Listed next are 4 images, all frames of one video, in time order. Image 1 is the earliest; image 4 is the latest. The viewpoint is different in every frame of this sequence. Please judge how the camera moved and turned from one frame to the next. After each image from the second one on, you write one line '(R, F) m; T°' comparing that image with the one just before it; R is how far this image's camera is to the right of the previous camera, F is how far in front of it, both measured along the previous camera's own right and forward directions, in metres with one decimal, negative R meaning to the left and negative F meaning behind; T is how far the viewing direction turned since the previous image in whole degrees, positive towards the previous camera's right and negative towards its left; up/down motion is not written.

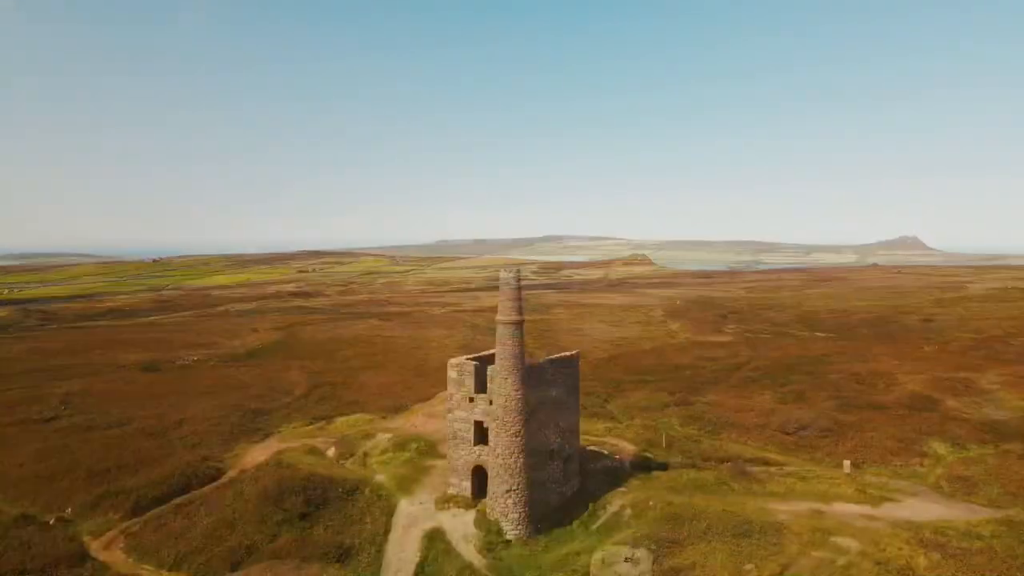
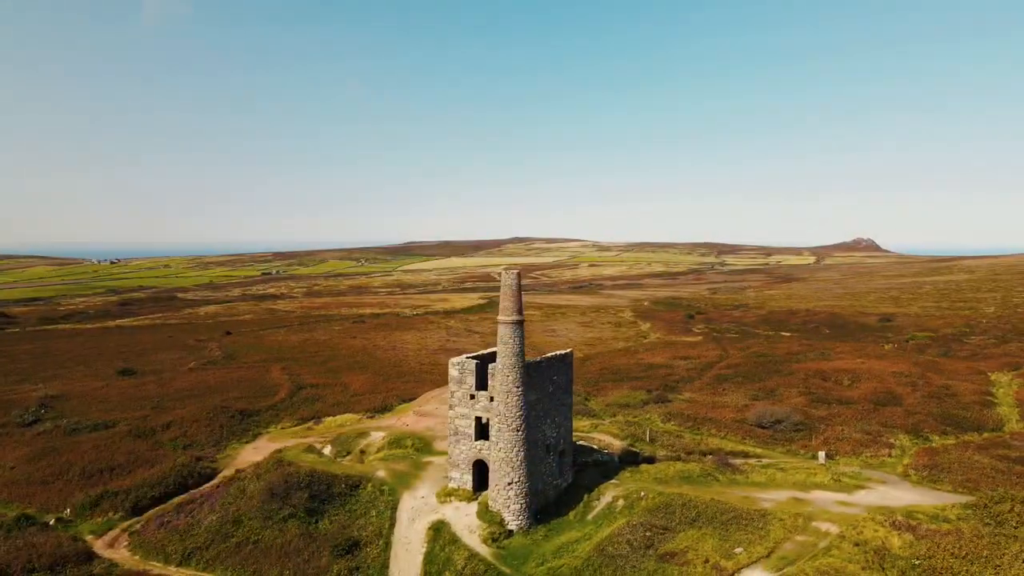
(-1.4, -0.8) m; +3°
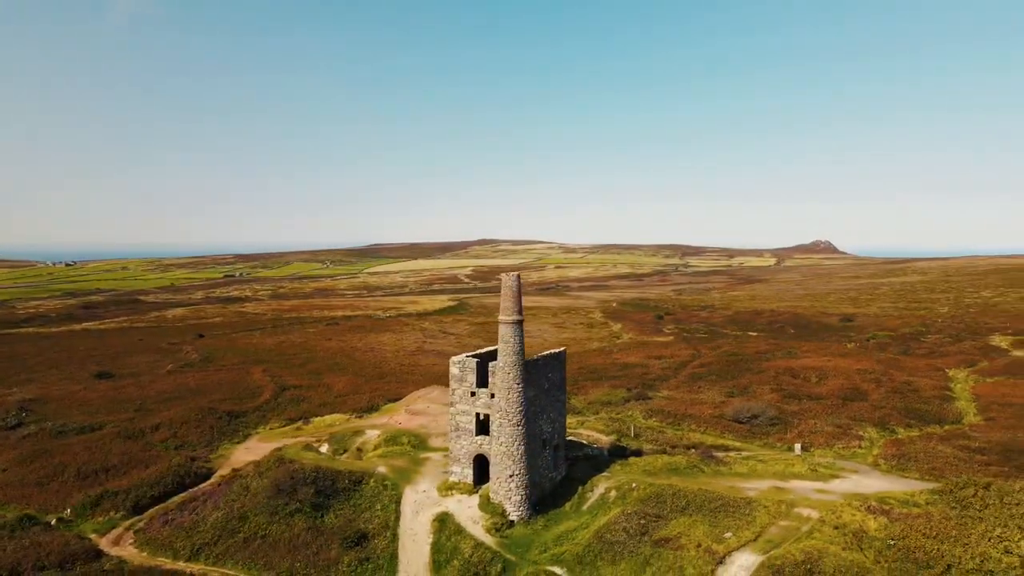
(-1.4, -0.9) m; +3°
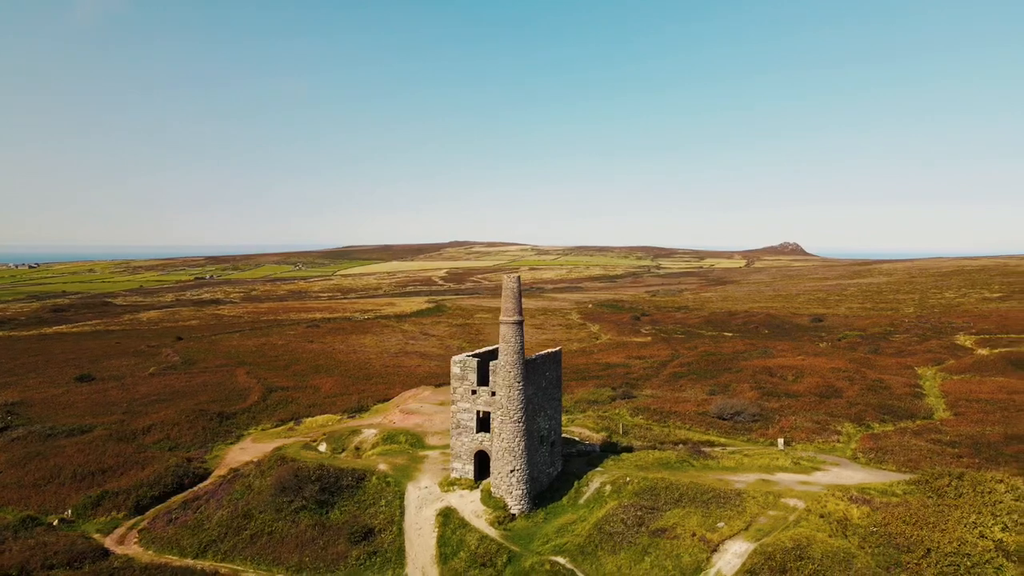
(-1.1, -0.7) m; +2°
